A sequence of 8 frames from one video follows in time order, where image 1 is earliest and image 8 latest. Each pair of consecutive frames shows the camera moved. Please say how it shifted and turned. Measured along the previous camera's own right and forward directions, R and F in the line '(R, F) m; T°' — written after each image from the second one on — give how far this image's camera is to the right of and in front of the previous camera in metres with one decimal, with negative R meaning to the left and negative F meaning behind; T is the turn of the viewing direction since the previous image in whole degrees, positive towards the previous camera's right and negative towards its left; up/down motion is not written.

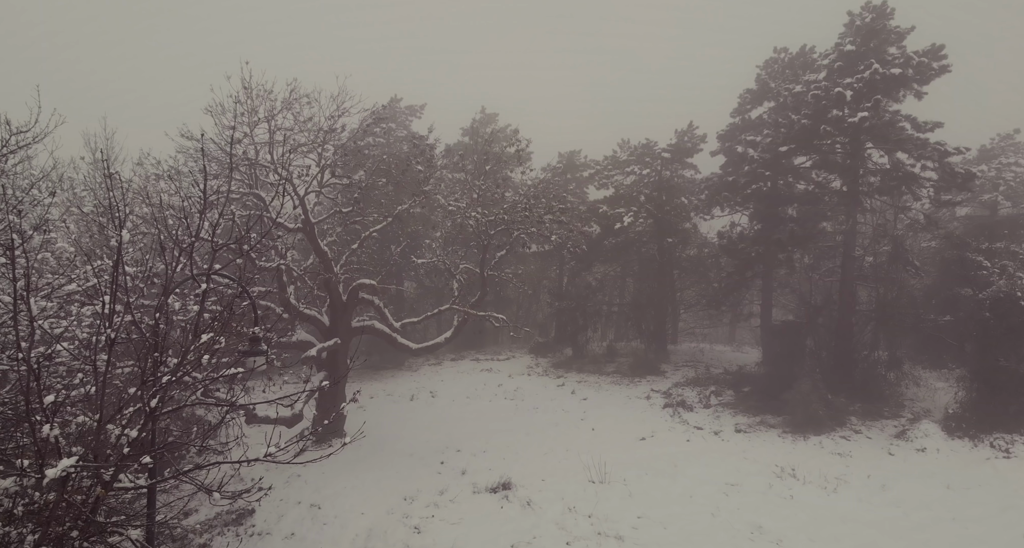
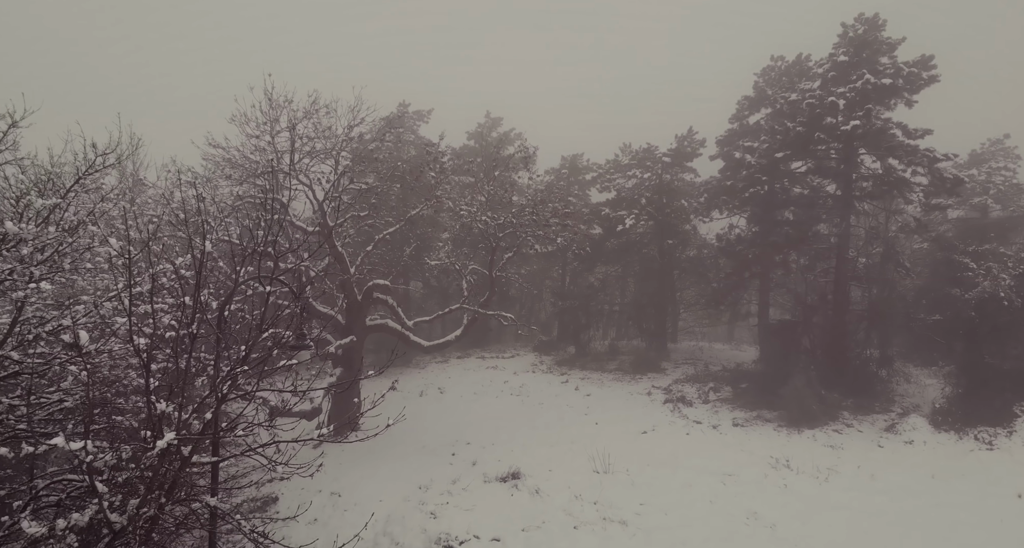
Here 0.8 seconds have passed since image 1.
(-0.2, -0.7) m; 0°
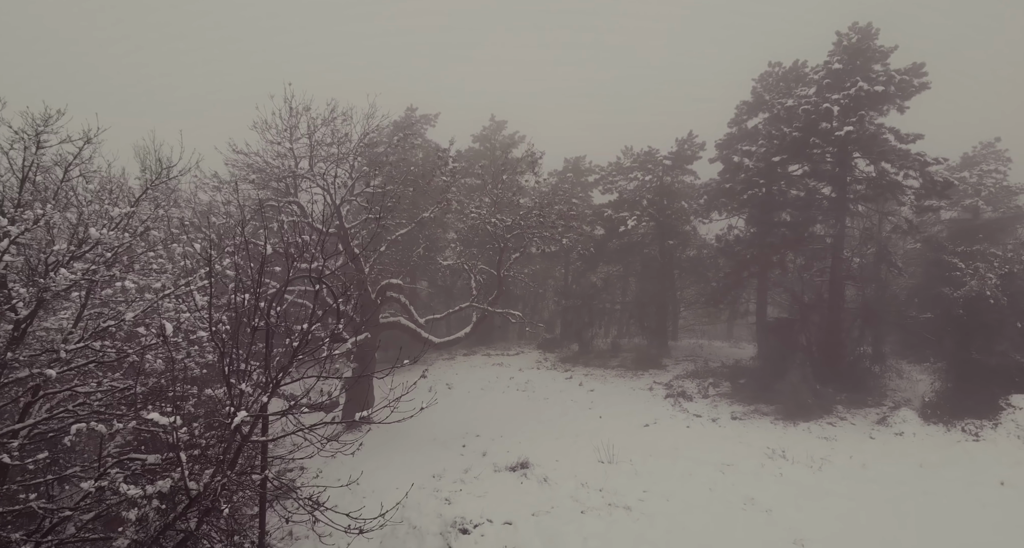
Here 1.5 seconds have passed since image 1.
(-0.2, -0.7) m; 0°
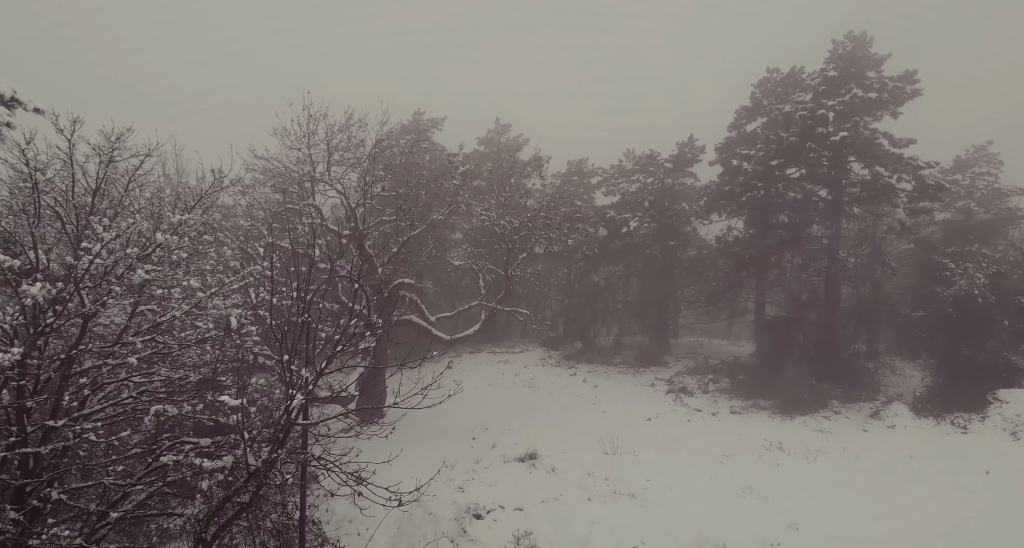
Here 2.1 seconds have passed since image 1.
(-0.2, -0.6) m; 0°
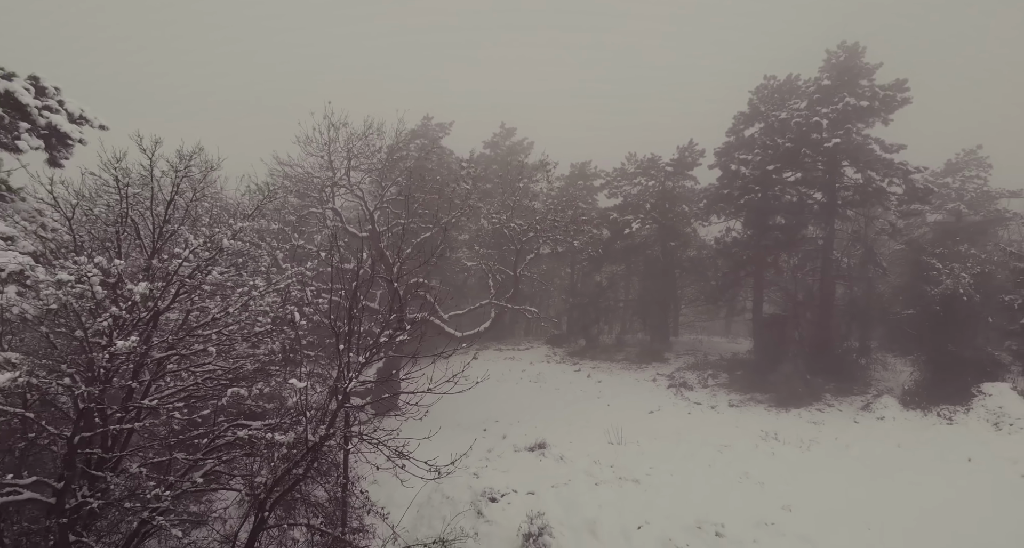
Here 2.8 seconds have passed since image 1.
(-0.3, -0.8) m; 0°
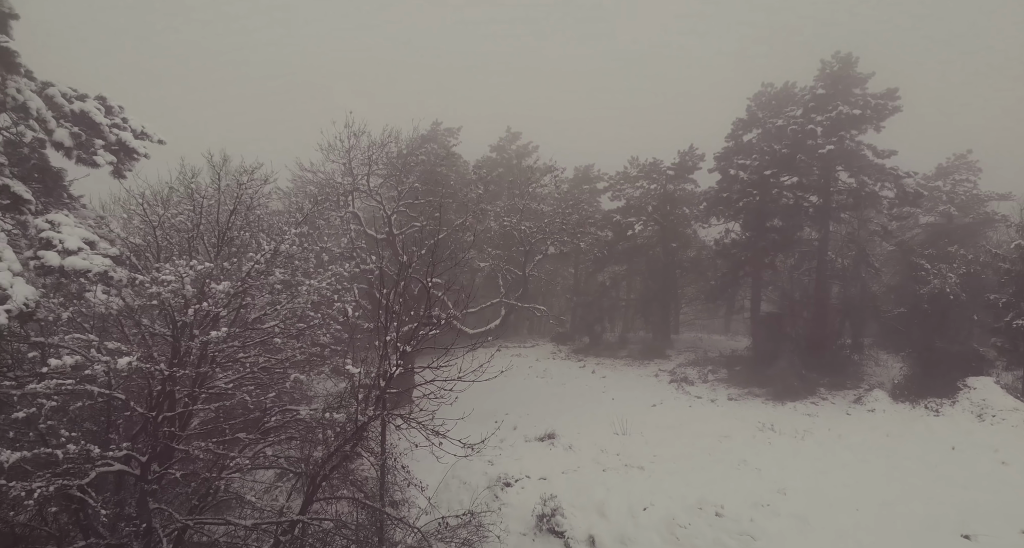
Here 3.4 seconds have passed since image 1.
(-0.3, -0.9) m; 0°
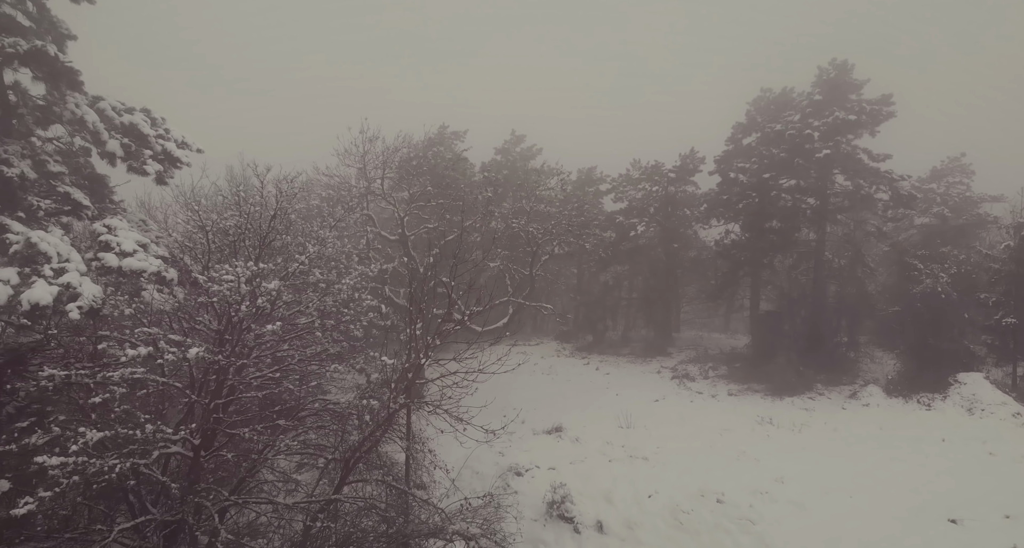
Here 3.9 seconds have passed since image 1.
(-0.3, -0.7) m; 0°
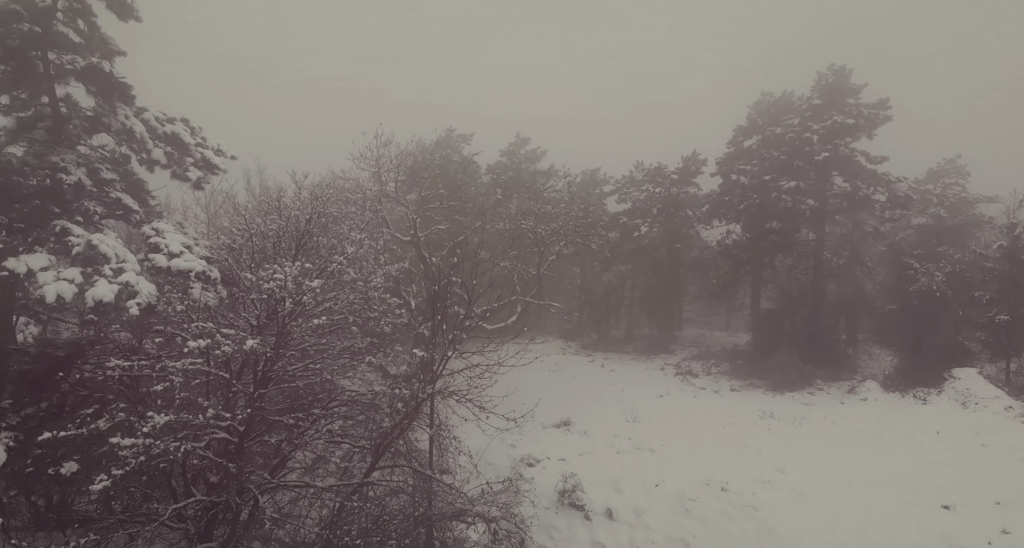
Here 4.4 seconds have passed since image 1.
(-0.3, -0.6) m; 0°
